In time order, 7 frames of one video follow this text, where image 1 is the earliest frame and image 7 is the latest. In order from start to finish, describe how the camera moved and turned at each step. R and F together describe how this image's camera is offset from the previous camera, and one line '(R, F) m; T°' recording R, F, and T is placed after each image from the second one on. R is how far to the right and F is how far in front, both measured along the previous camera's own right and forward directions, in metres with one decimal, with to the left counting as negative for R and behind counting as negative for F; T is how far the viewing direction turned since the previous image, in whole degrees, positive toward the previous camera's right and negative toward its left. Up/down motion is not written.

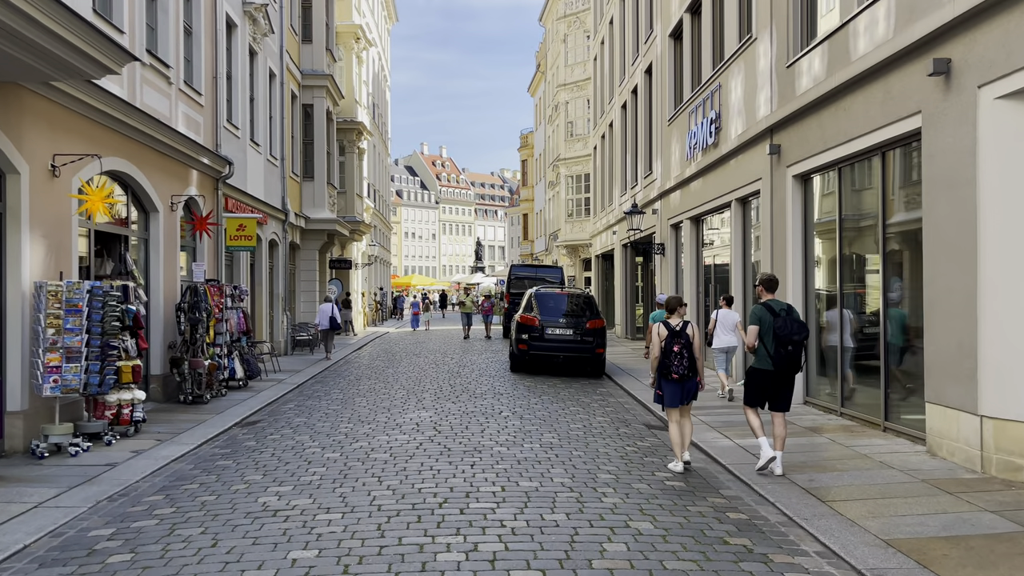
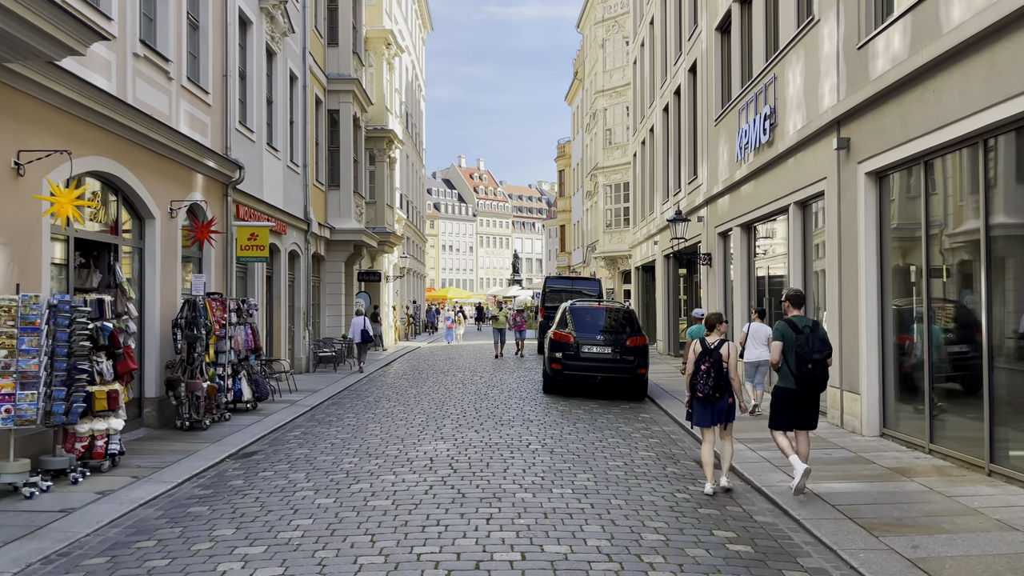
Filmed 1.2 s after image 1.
(+0.1, +1.4) m; -3°
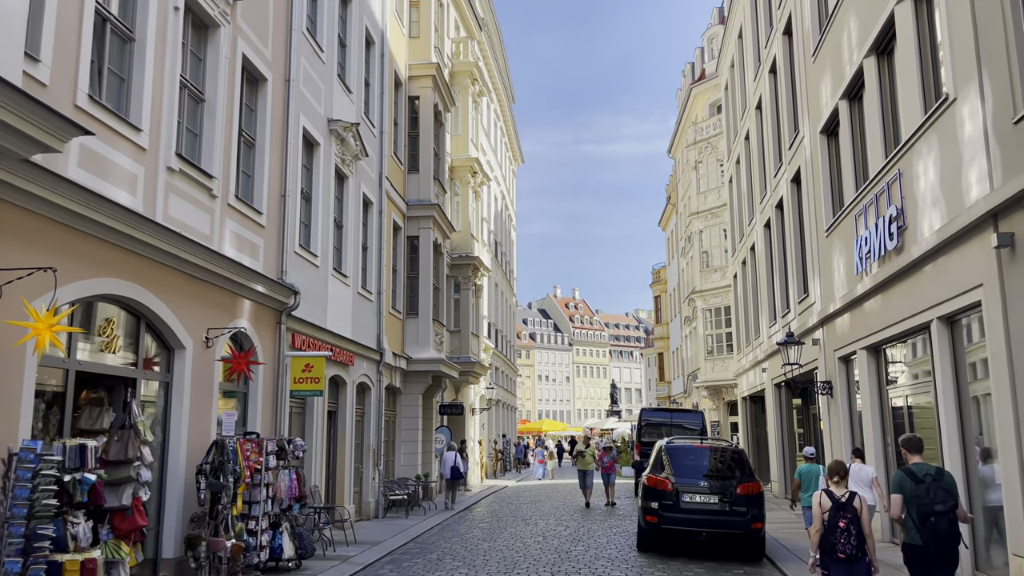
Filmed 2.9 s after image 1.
(+0.3, +1.9) m; -7°
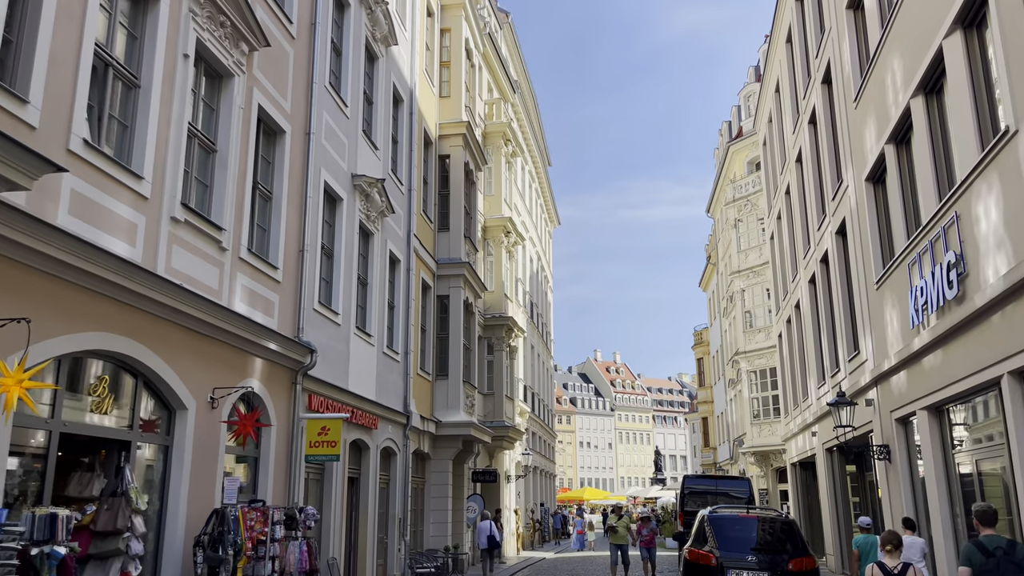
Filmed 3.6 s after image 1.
(+0.2, +0.7) m; -3°
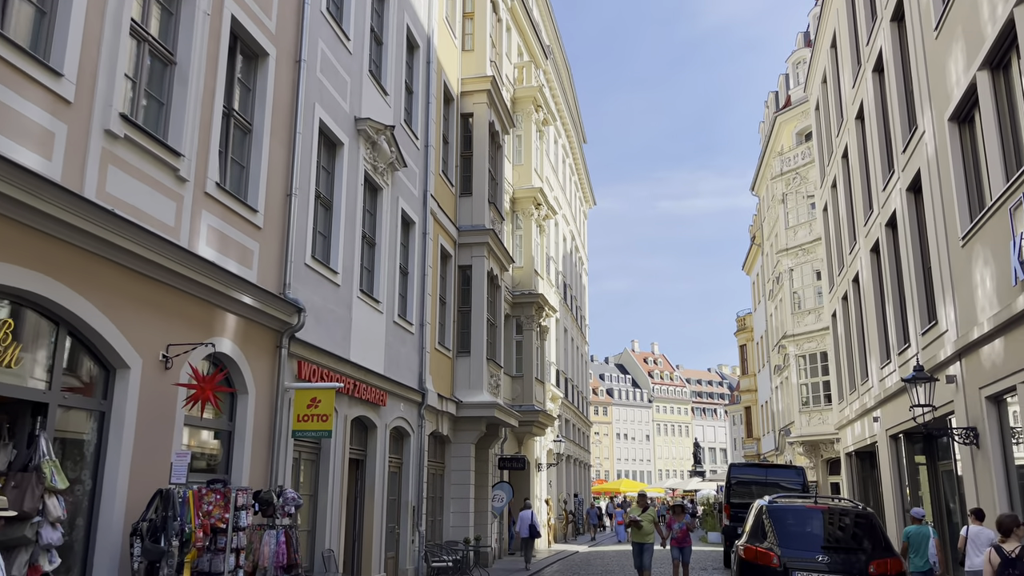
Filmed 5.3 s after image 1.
(+0.2, +1.9) m; -3°
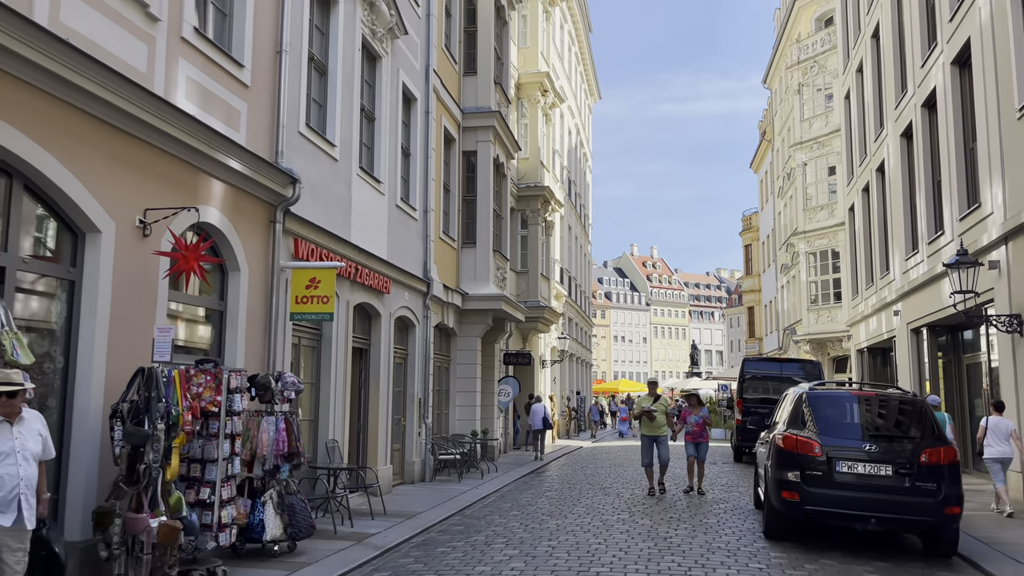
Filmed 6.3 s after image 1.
(-0.2, +1.0) m; 0°
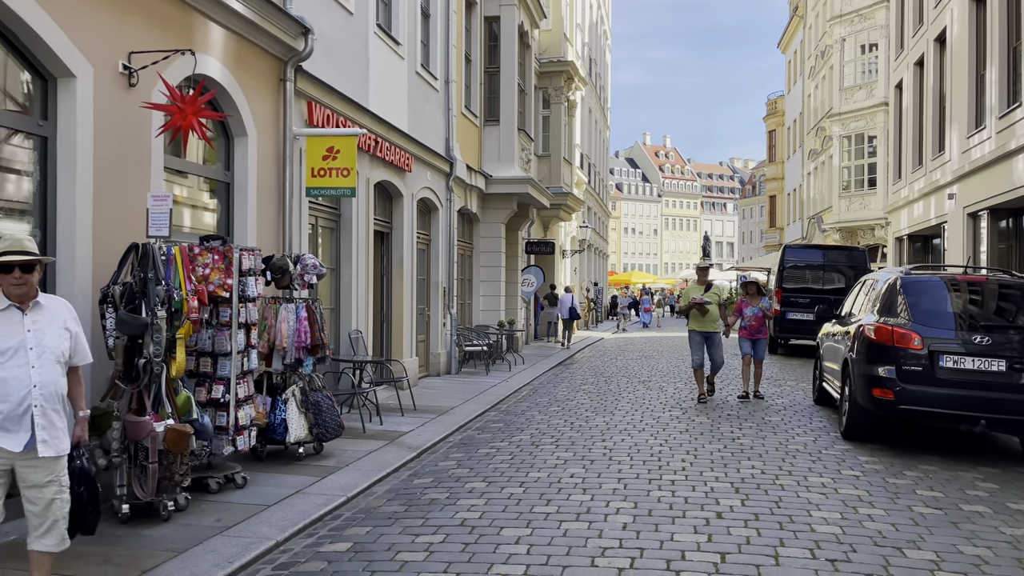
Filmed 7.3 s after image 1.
(-0.4, +1.2) m; 0°
